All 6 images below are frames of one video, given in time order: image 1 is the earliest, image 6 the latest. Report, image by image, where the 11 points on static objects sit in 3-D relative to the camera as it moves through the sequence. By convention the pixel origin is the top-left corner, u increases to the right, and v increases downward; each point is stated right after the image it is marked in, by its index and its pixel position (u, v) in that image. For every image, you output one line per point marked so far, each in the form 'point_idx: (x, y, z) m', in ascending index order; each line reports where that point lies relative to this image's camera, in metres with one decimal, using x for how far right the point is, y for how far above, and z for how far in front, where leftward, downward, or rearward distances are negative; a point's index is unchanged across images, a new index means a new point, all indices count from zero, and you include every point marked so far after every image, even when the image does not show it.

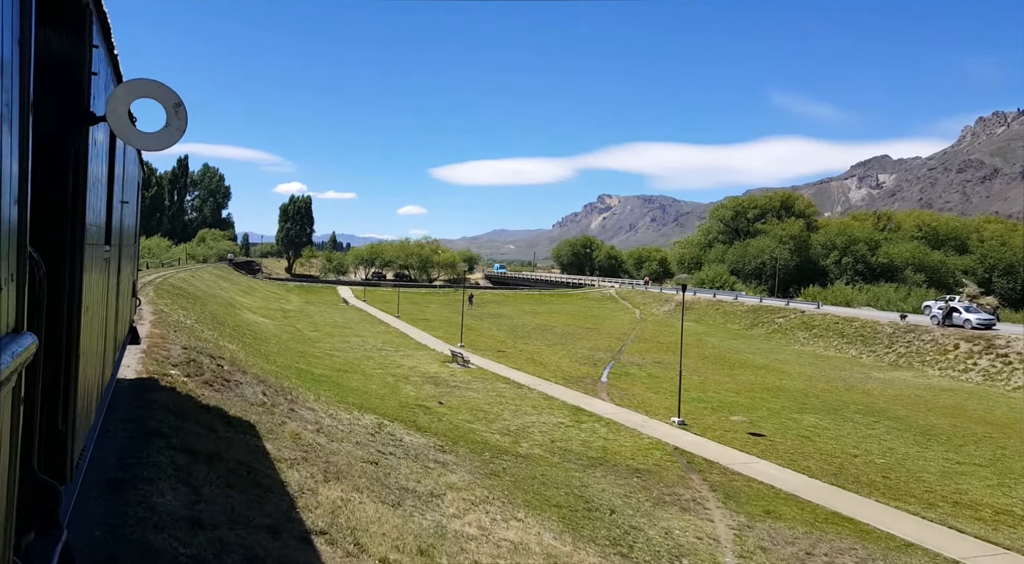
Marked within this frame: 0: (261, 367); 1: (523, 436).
0: (-6.4, -2.2, +18.6) m
1: (+0.2, -3.8, +18.0) m
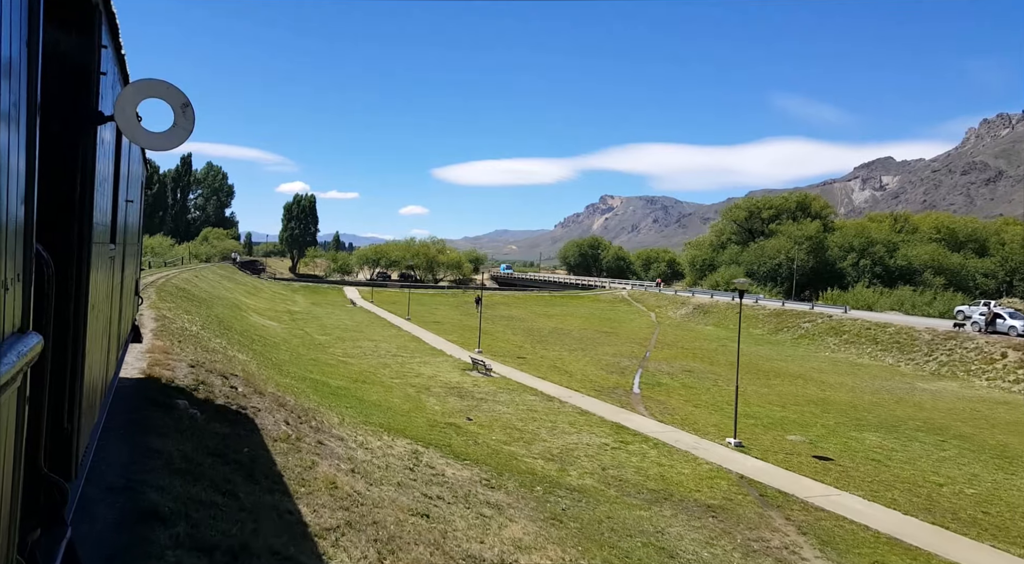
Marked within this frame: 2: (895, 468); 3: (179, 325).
0: (-5.3, -2.3, +16.6) m
1: (+1.2, -3.9, +16.0) m
2: (+9.5, -4.6, +18.2) m
3: (-9.0, -1.3, +19.8) m
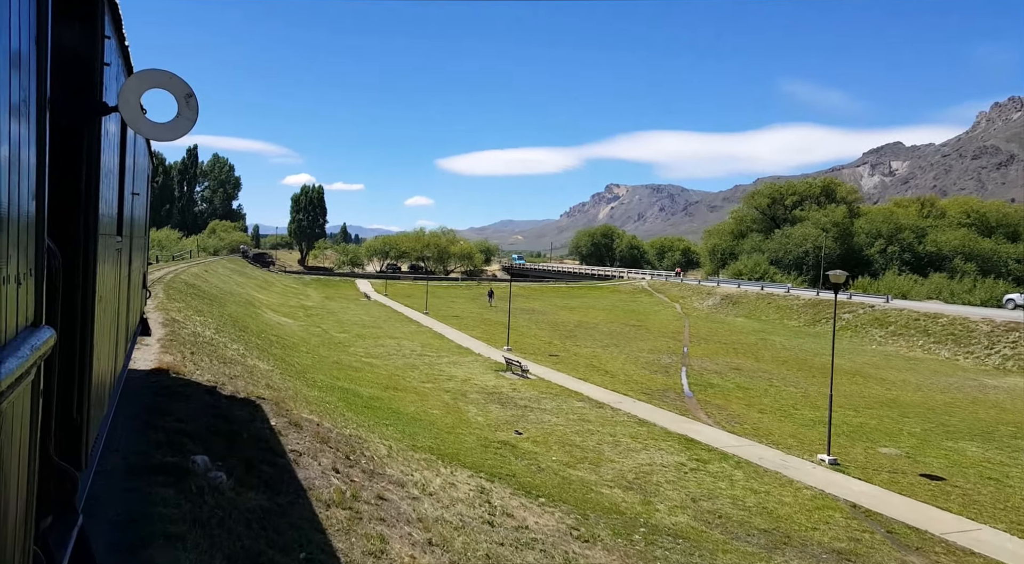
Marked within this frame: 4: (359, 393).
0: (-4.0, -2.3, +14.2) m
1: (+2.6, -3.9, +13.6) m
2: (+10.9, -4.4, +15.7) m
3: (-7.7, -1.2, +17.5) m
4: (-3.9, -2.8, +18.4) m
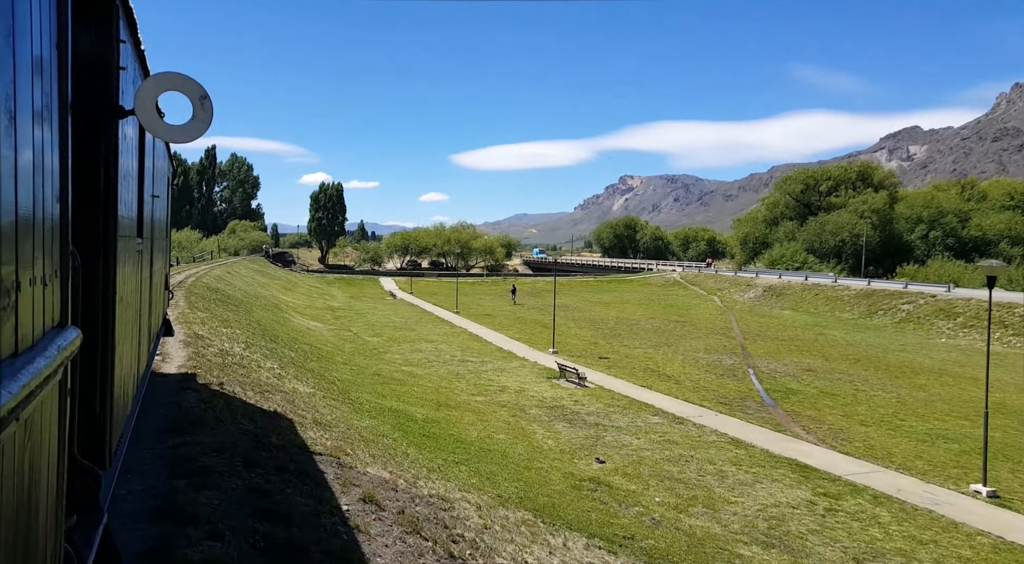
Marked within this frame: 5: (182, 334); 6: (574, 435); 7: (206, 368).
0: (-2.4, -2.4, +11.6) m
1: (+4.2, -3.9, +10.8) m
2: (+12.6, -4.3, +12.7) m
3: (-6.0, -1.4, +14.9) m
4: (-2.2, -2.9, +15.8) m
5: (-7.0, -1.1, +15.4) m
6: (+1.5, -3.7, +17.5) m
7: (-5.4, -1.5, +12.9) m
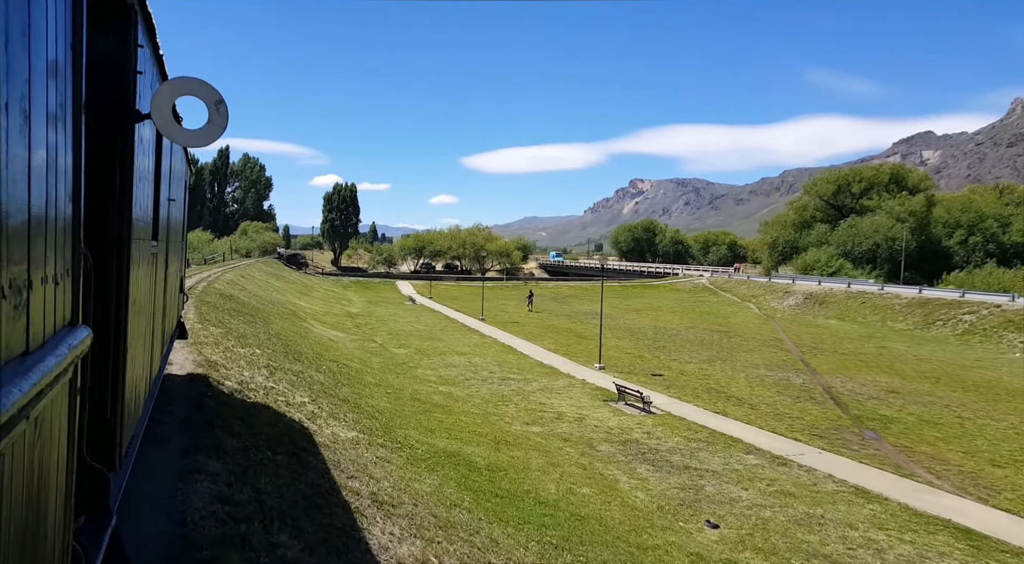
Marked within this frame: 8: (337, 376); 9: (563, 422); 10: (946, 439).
0: (-1.0, -2.7, +8.5) m
1: (+5.6, -4.2, +7.6) m
2: (+14.0, -4.6, +9.4) m
3: (-4.5, -1.7, +11.9) m
4: (-0.7, -3.2, +12.7) m
5: (-5.5, -1.3, +12.4) m
6: (+3.0, -4.0, +14.4) m
7: (-3.9, -1.7, +9.9) m
8: (-4.5, -2.4, +18.8) m
9: (+1.4, -3.8, +19.5) m
10: (+11.7, -4.2, +20.0) m
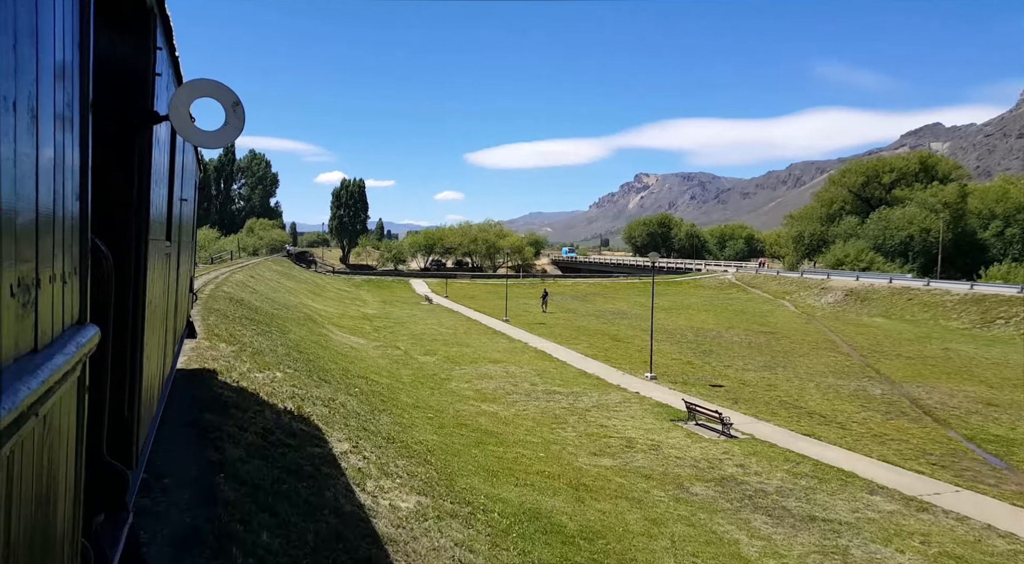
0: (+0.4, -2.8, +5.5) m
1: (+7.0, -4.3, +4.5) m
2: (+15.4, -4.7, +6.3) m
3: (-3.1, -1.8, +8.9) m
4: (+0.7, -3.3, +9.7) m
5: (-4.1, -1.5, +9.4) m
6: (+4.4, -4.1, +11.3) m
7: (-2.6, -1.9, +6.9) m
8: (-3.1, -2.5, +15.8) m
9: (+2.8, -3.8, +16.5) m
10: (+13.2, -4.2, +16.9) m
